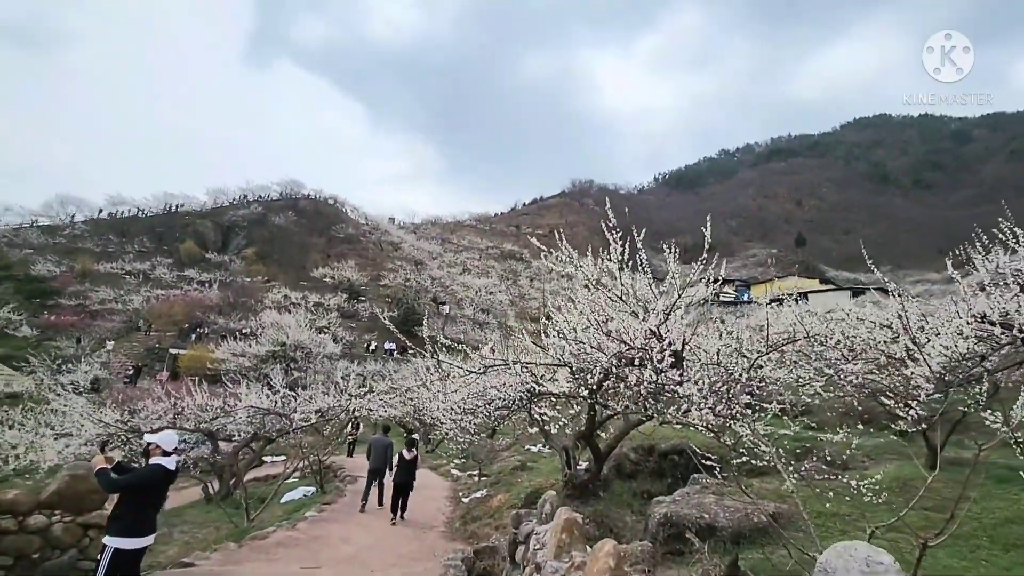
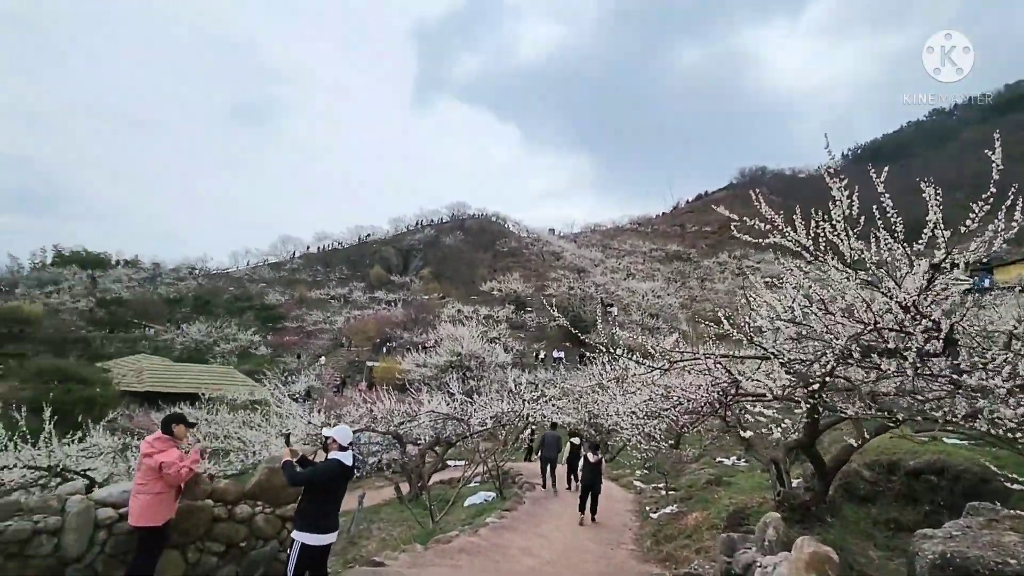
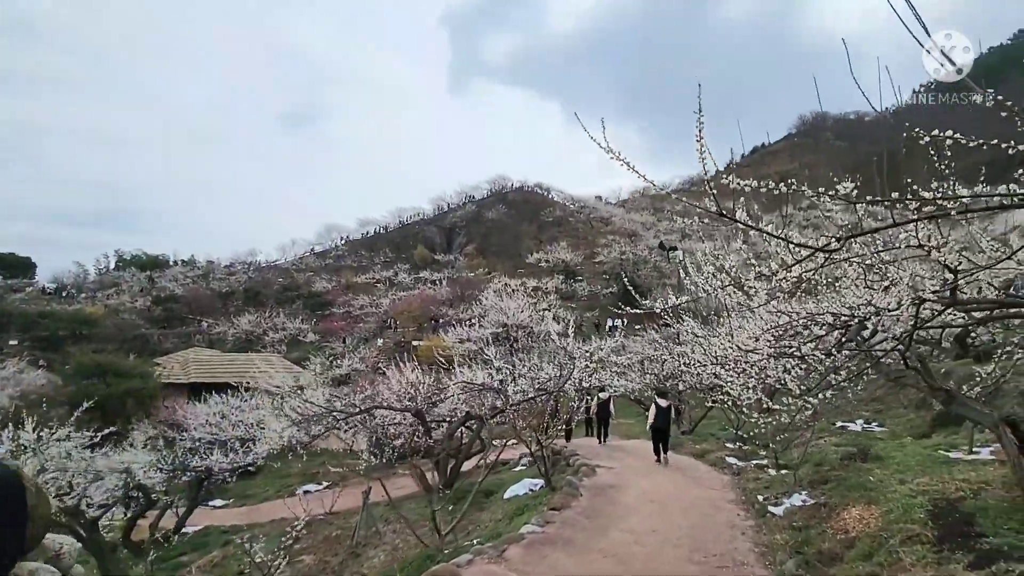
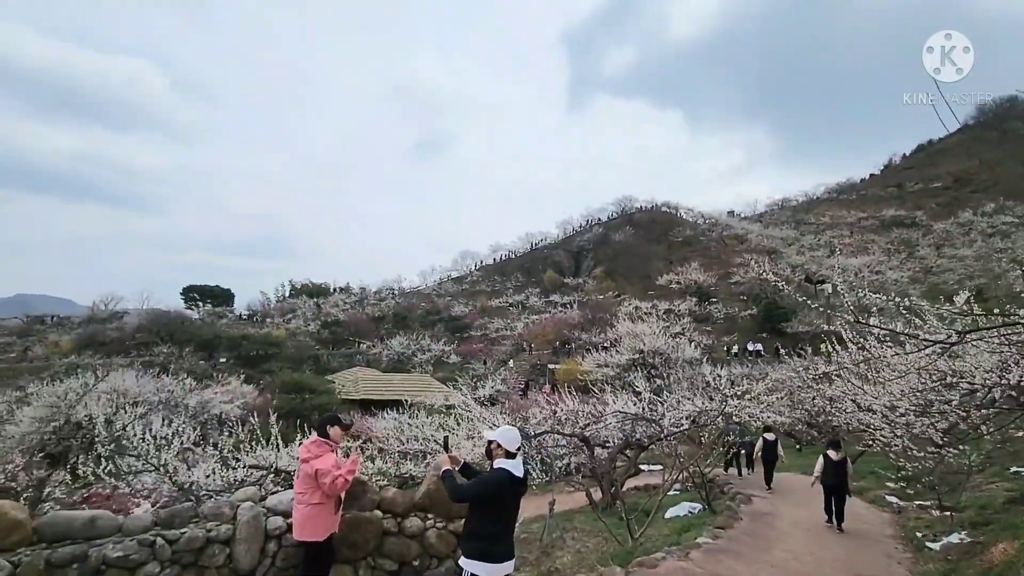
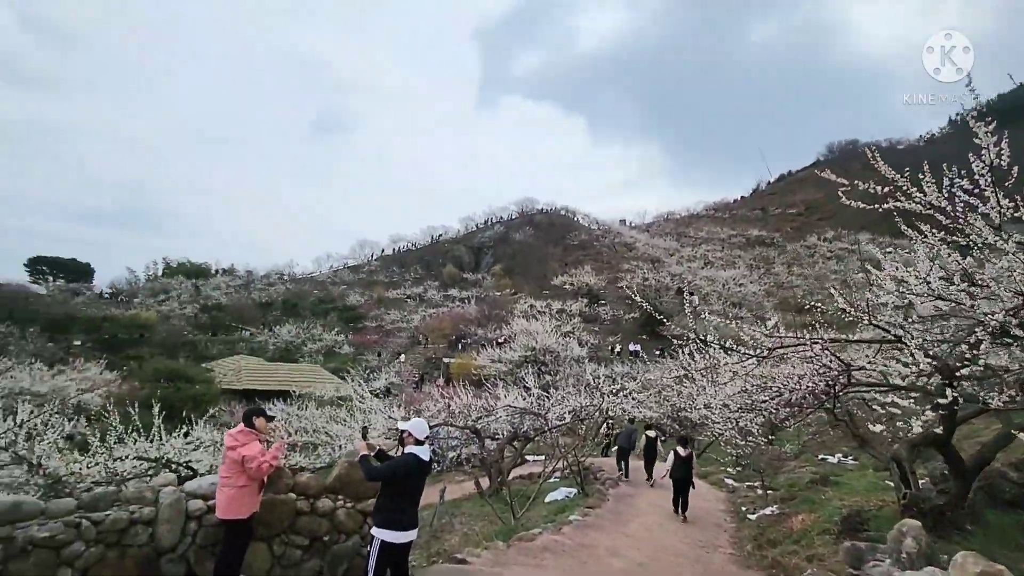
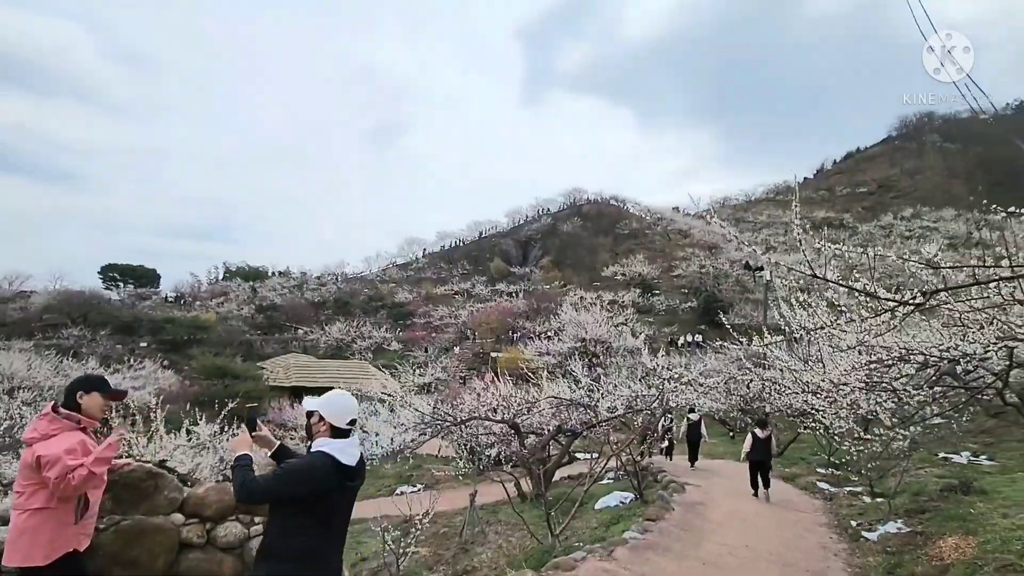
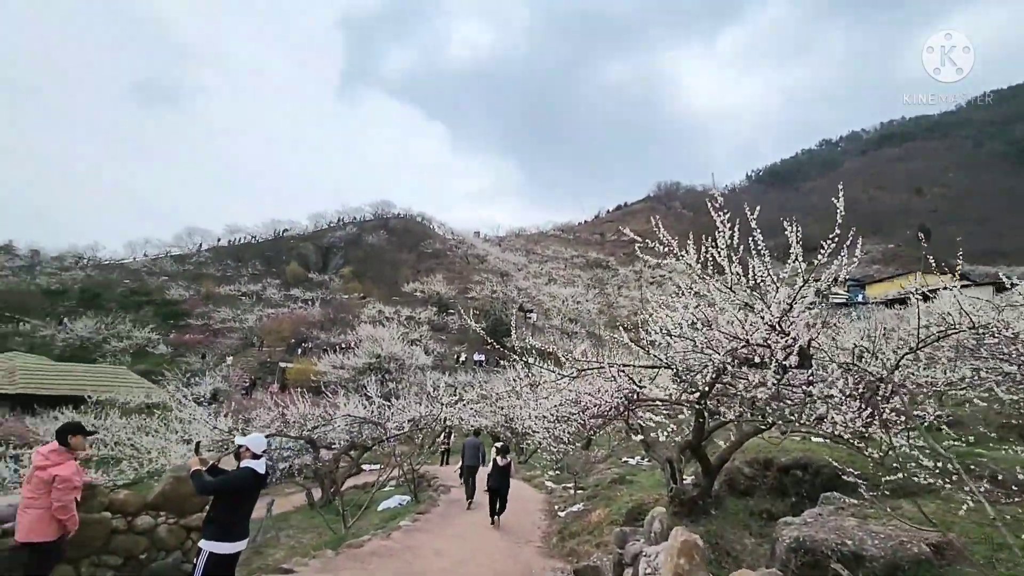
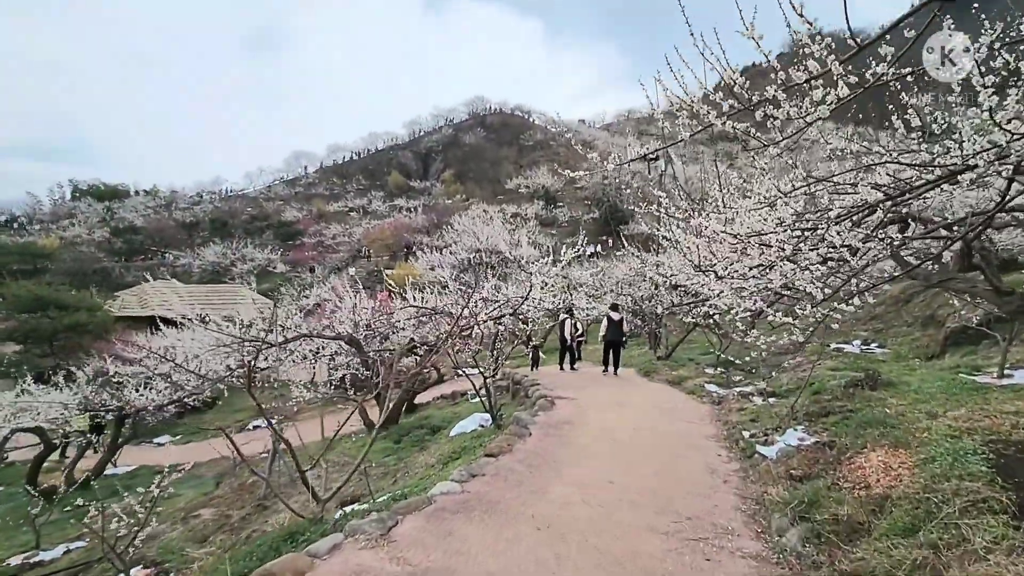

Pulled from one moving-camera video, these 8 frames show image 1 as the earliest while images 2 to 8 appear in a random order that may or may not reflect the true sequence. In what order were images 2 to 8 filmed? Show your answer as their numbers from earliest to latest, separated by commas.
7, 2, 5, 4, 6, 3, 8
